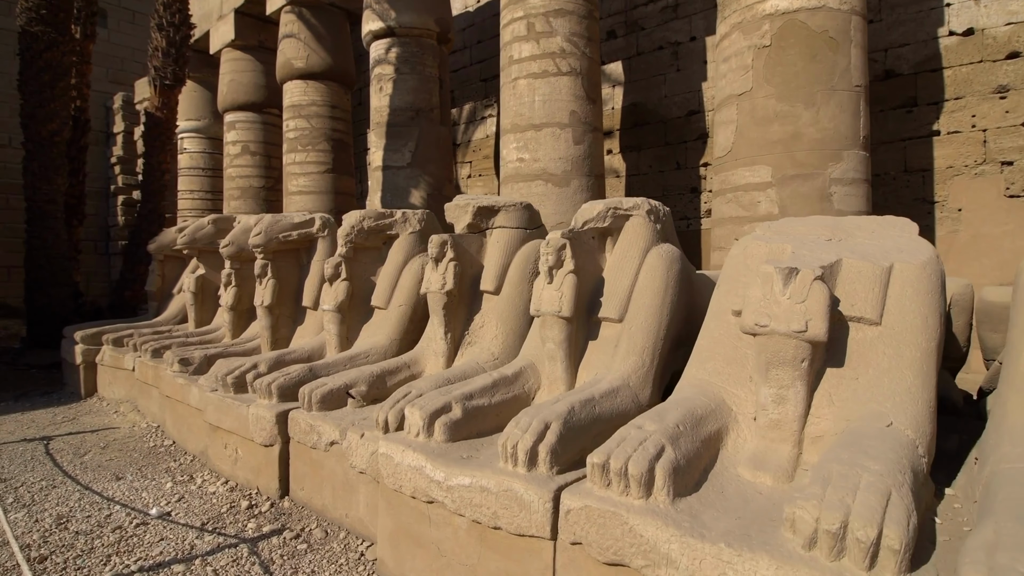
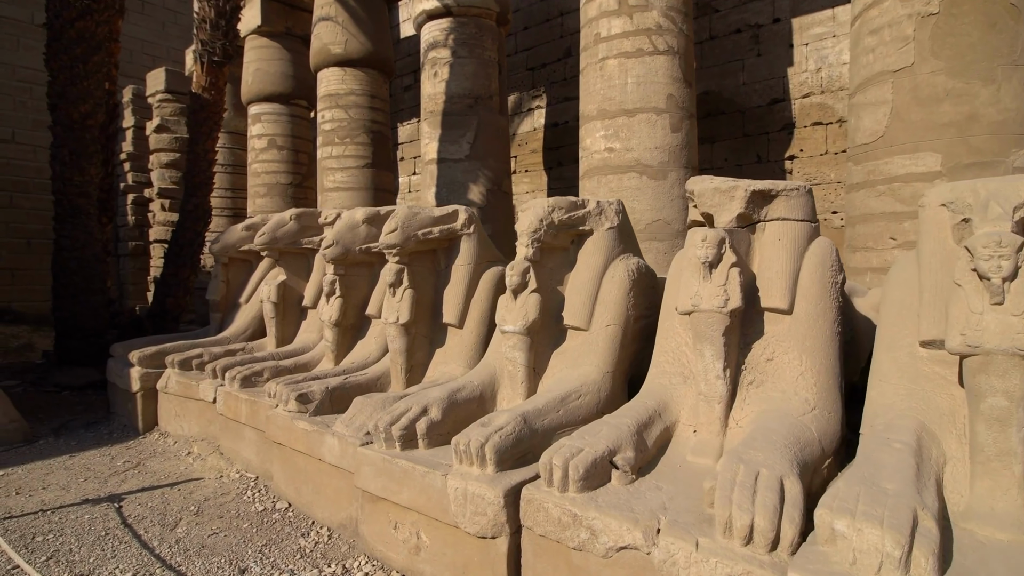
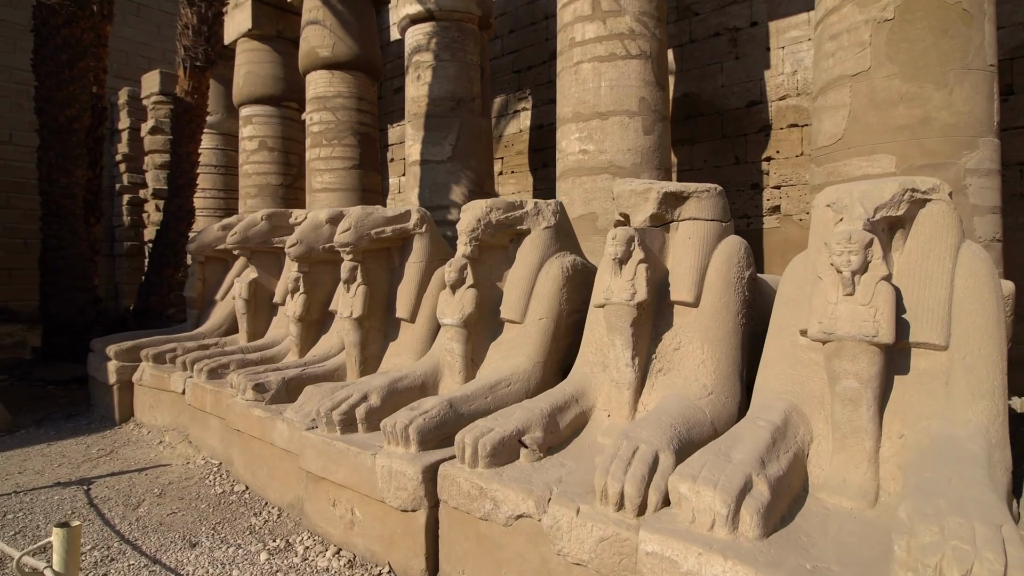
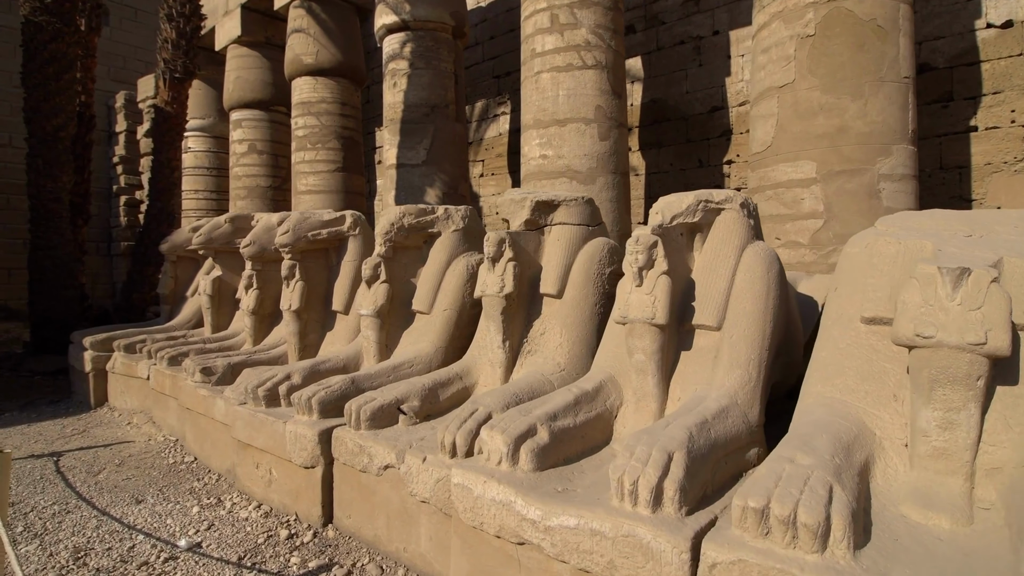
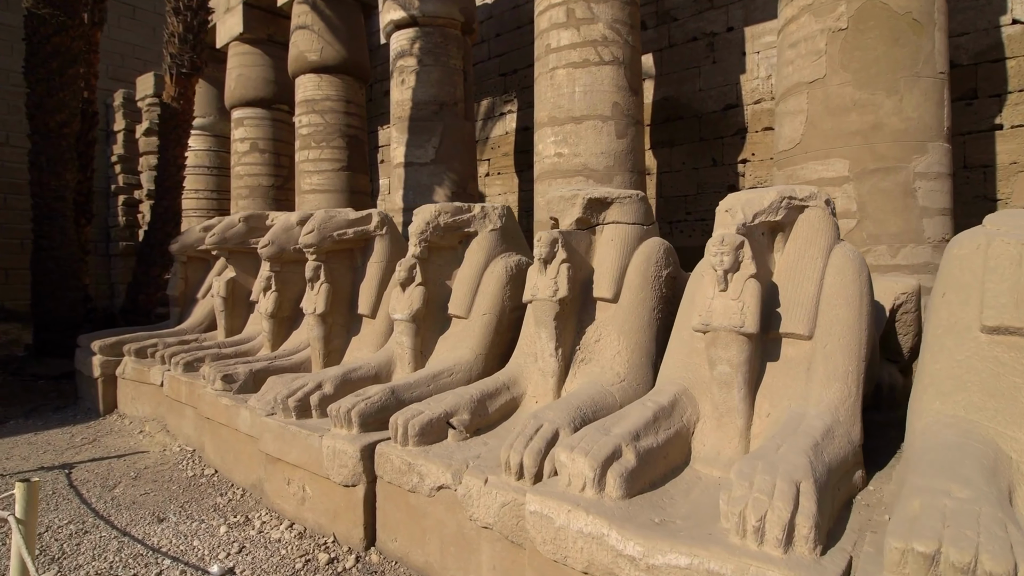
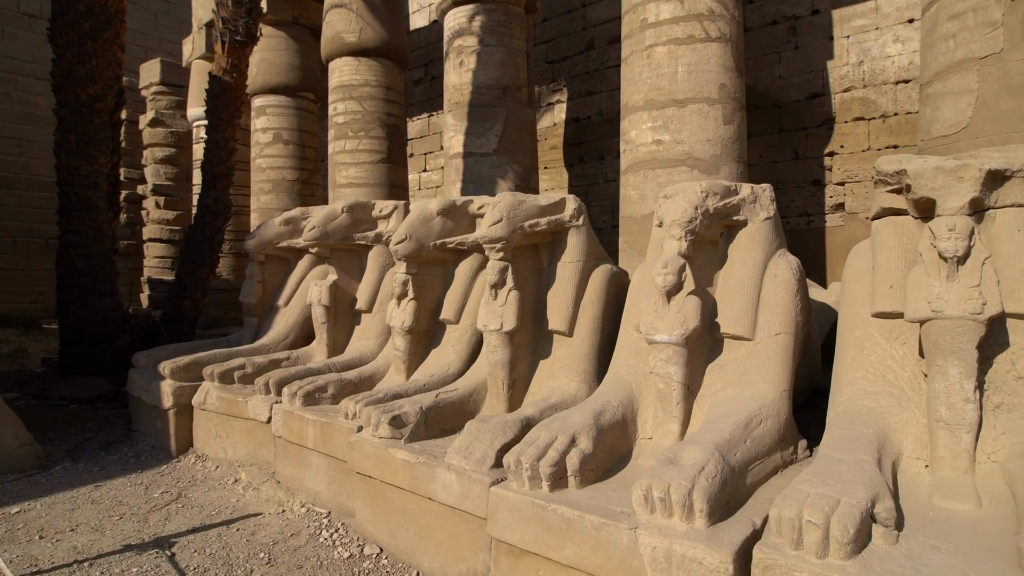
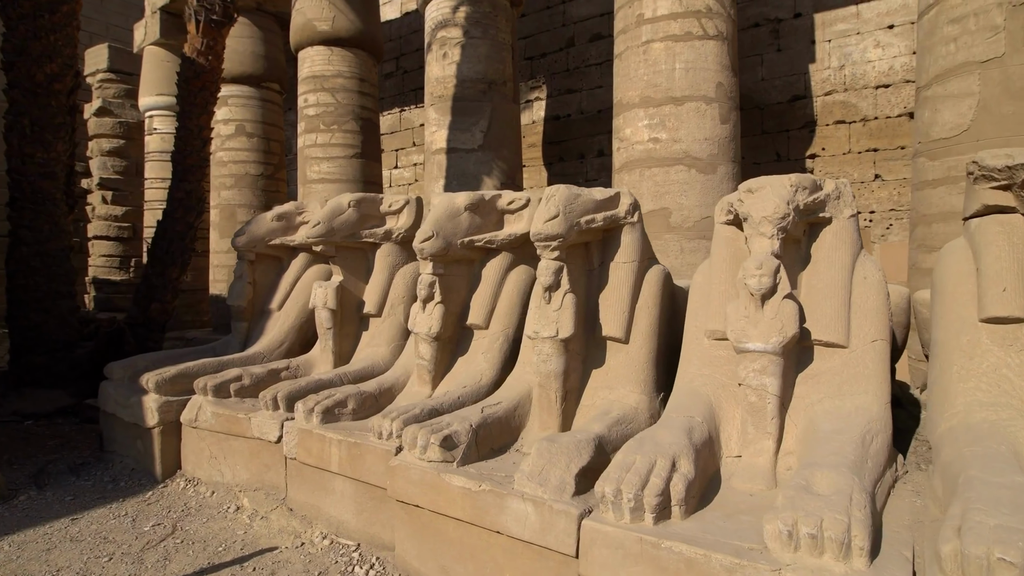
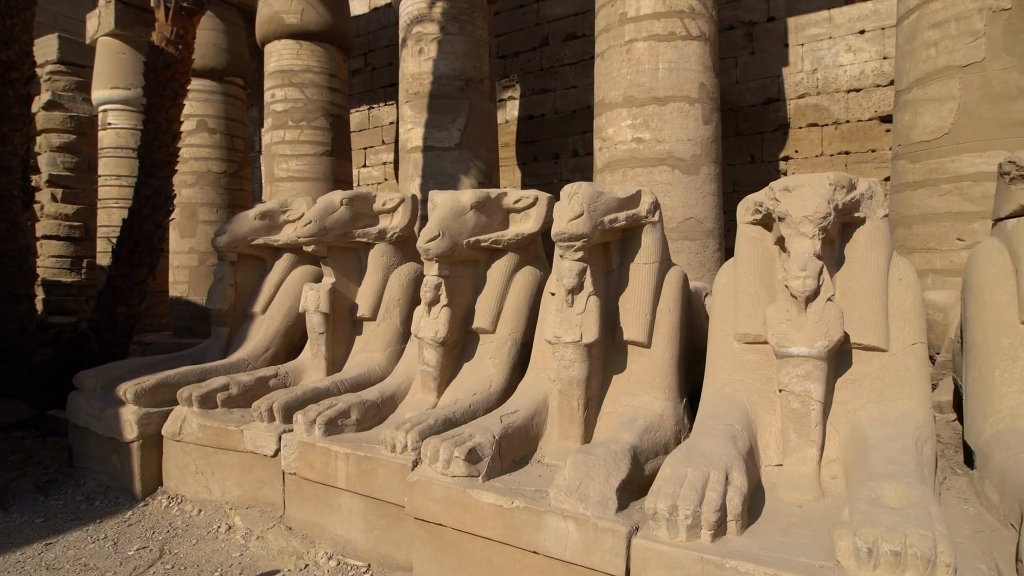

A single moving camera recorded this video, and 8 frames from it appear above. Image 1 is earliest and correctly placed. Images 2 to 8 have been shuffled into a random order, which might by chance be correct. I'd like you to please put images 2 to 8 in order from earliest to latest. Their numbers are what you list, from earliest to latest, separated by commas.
4, 5, 3, 2, 6, 7, 8
